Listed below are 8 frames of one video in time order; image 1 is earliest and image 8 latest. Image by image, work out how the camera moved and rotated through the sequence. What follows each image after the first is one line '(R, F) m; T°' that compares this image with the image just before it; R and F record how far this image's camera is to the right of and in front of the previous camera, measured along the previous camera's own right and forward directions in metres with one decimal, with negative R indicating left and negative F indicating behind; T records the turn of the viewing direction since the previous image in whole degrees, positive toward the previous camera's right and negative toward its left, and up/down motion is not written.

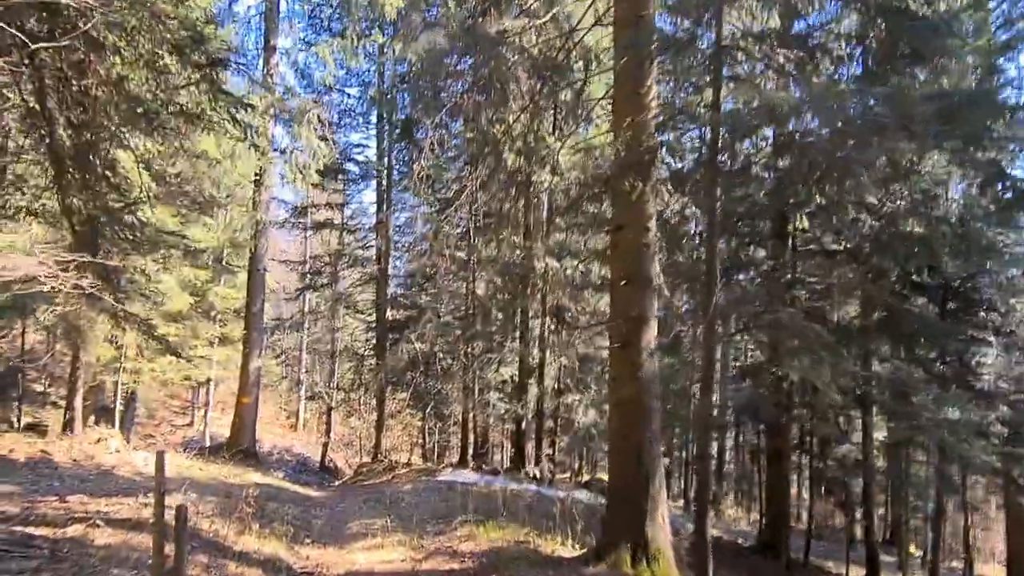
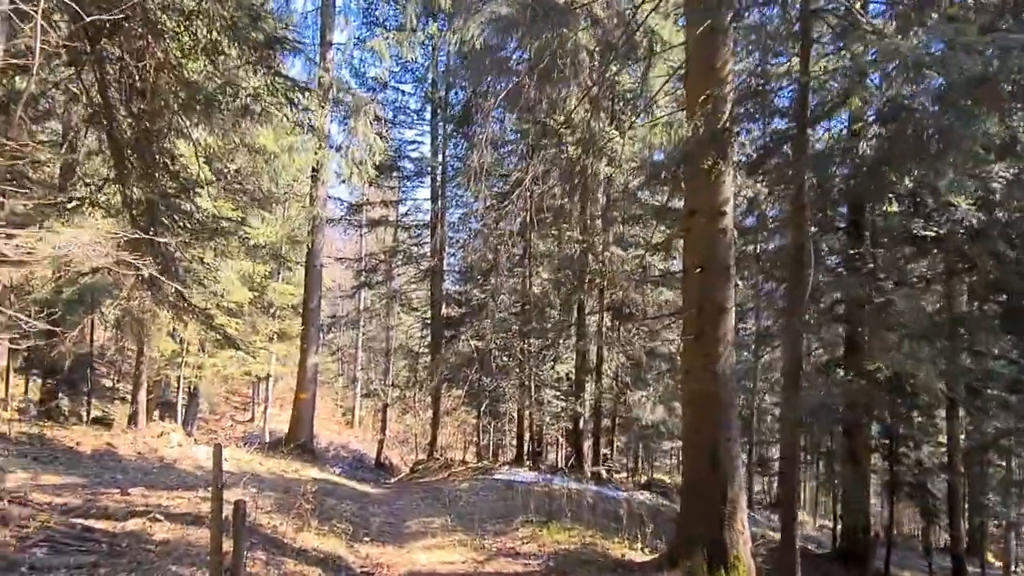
(-0.1, +0.3) m; -4°
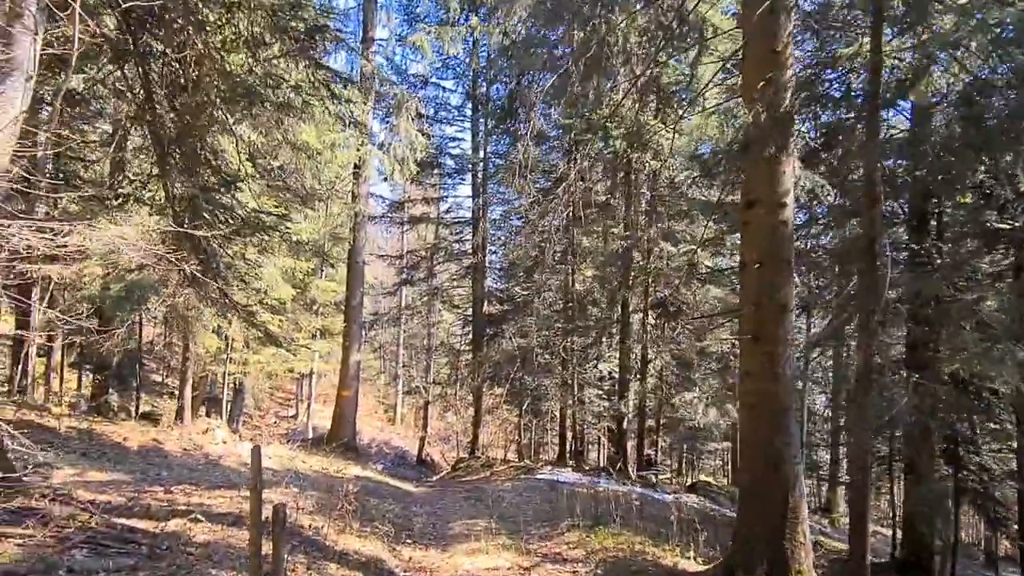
(-0.1, +0.2) m; -3°
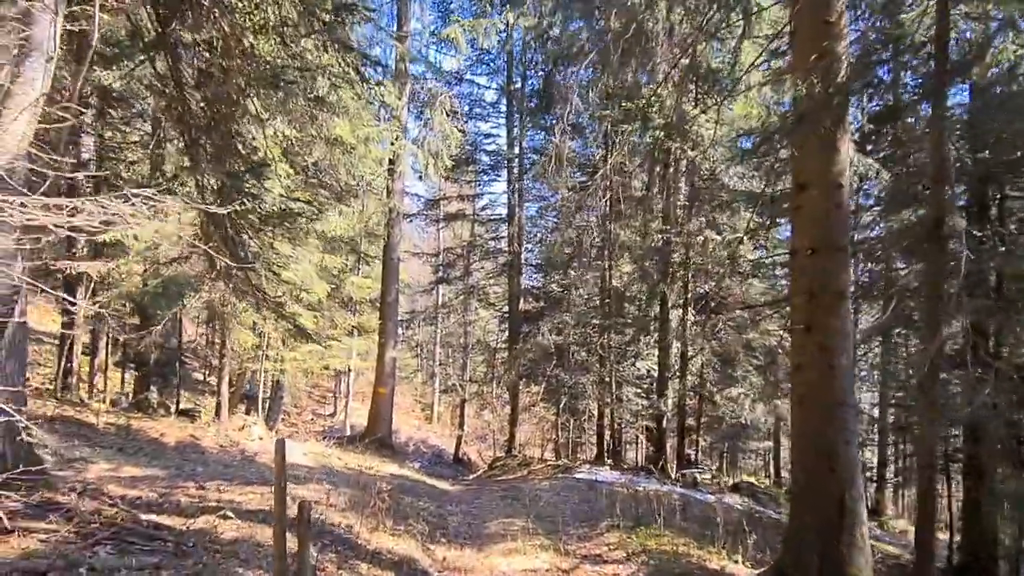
(0.0, +0.2) m; -3°
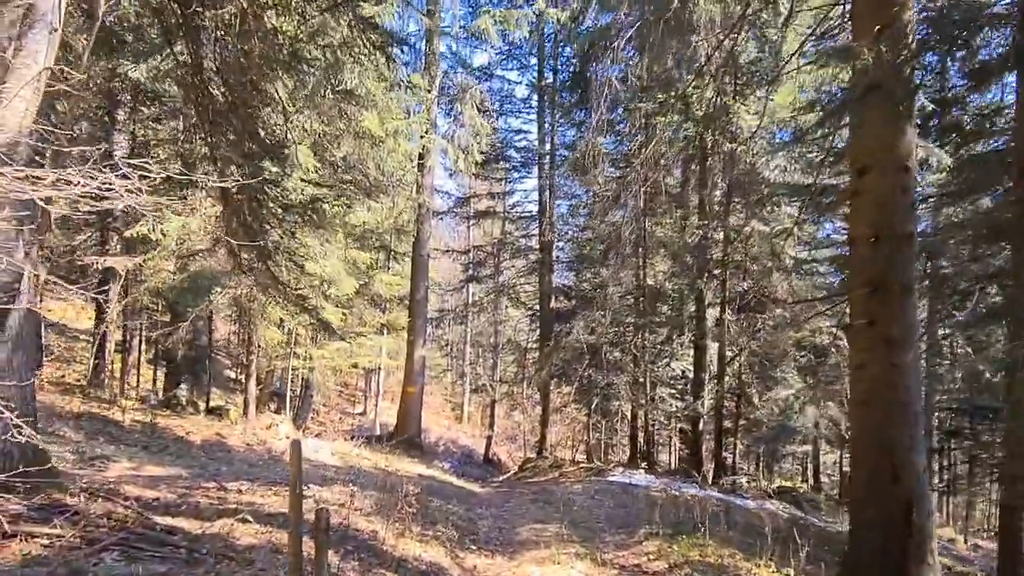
(0.0, +0.3) m; -2°
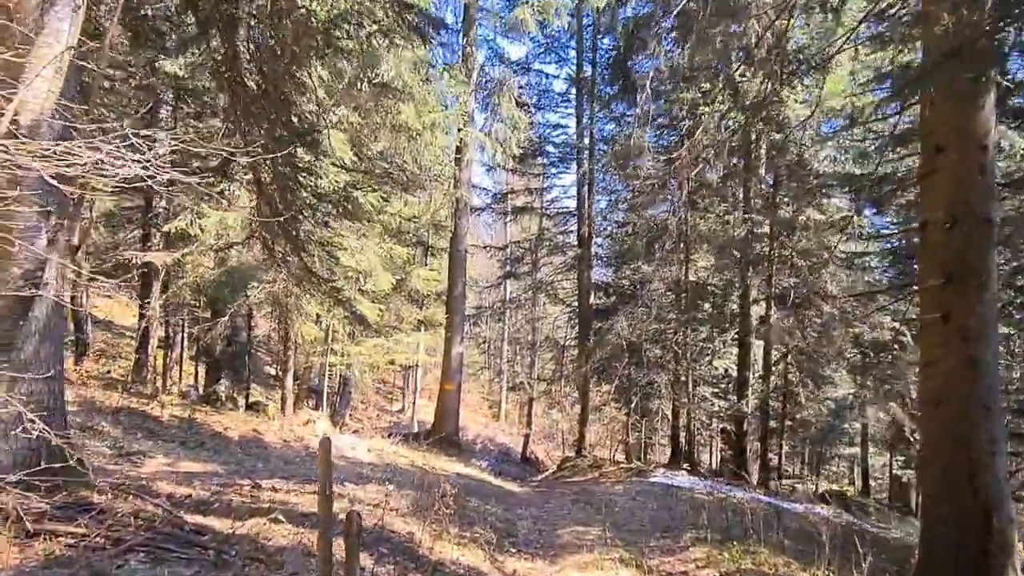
(0.0, +0.2) m; -3°
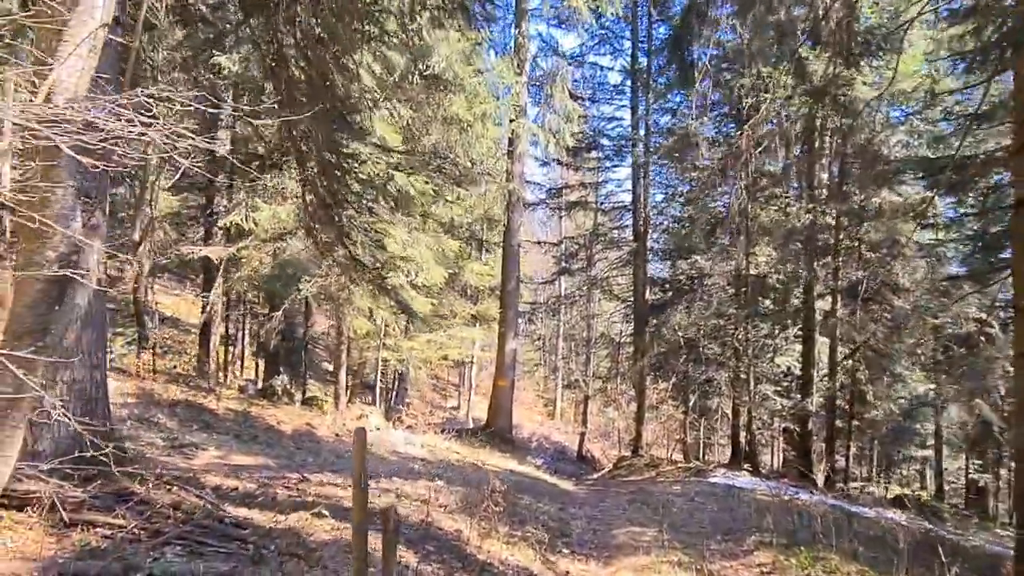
(0.0, +0.2) m; -4°
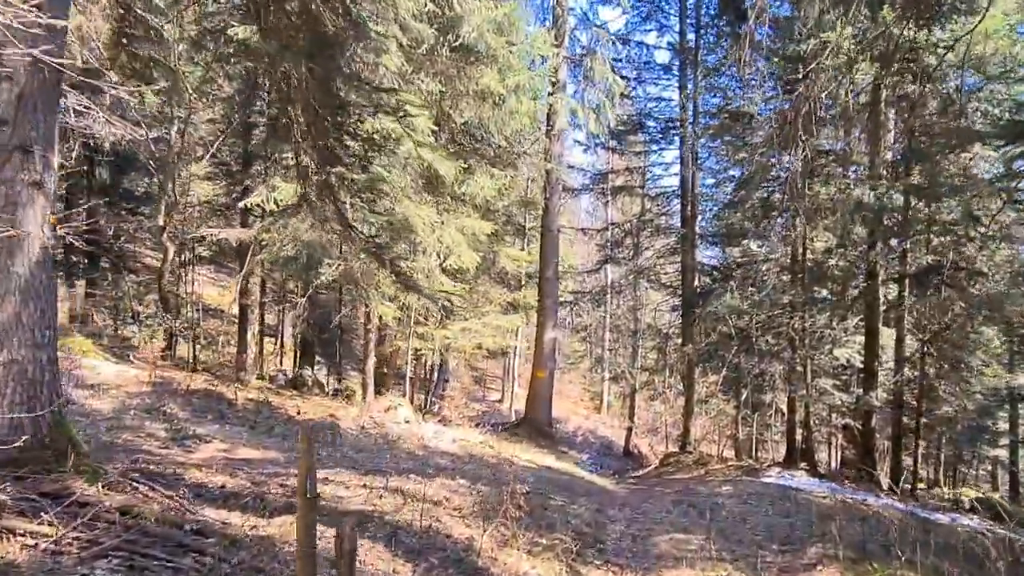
(+0.2, +0.7) m; -4°
